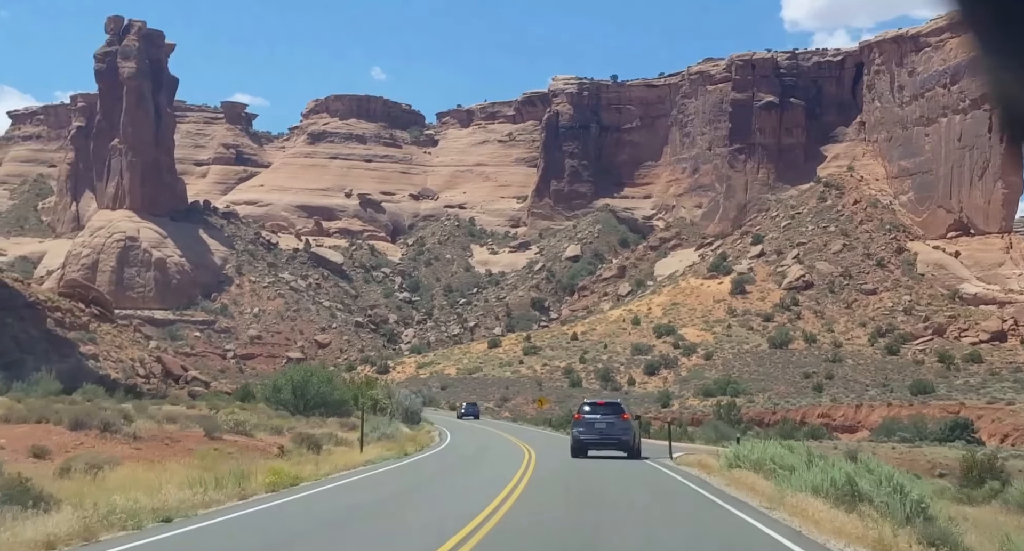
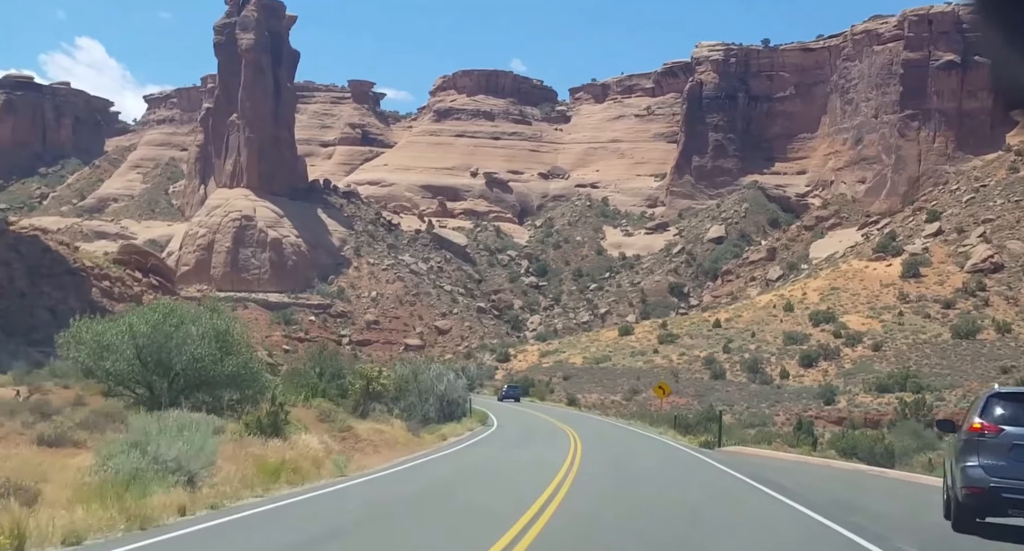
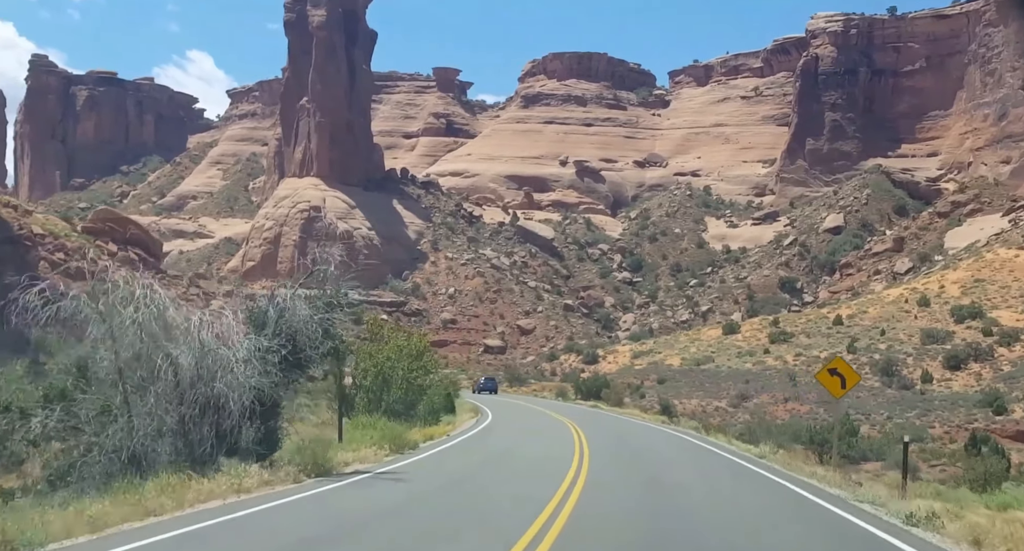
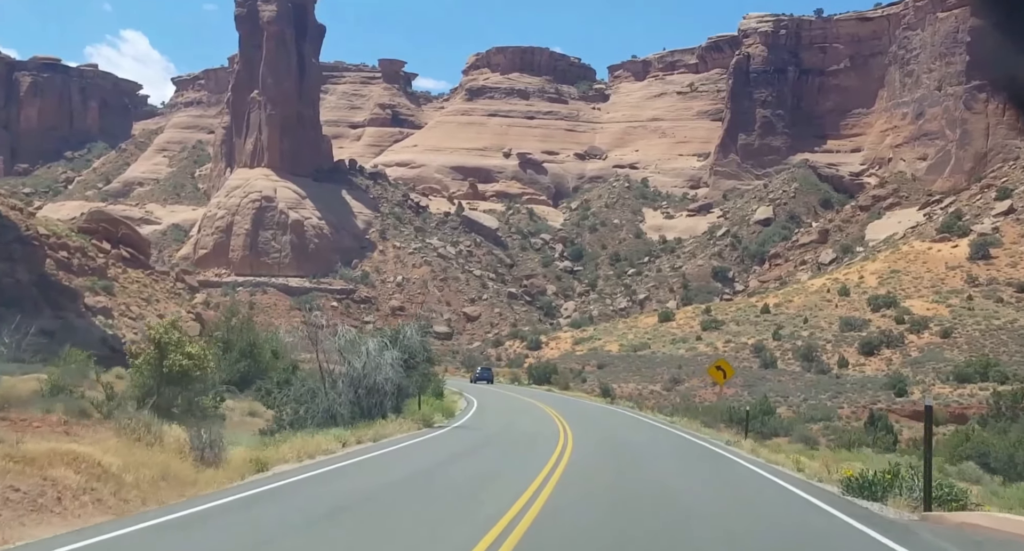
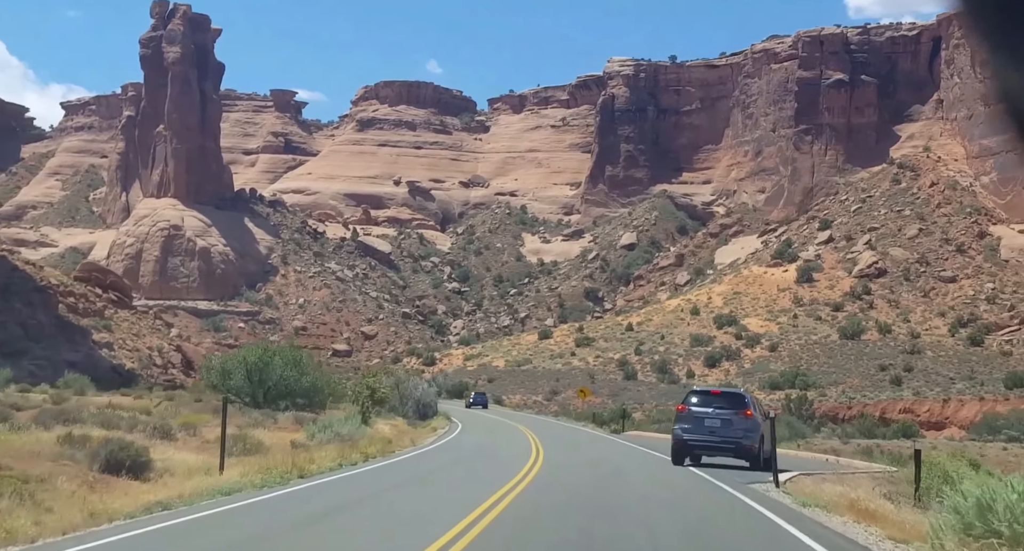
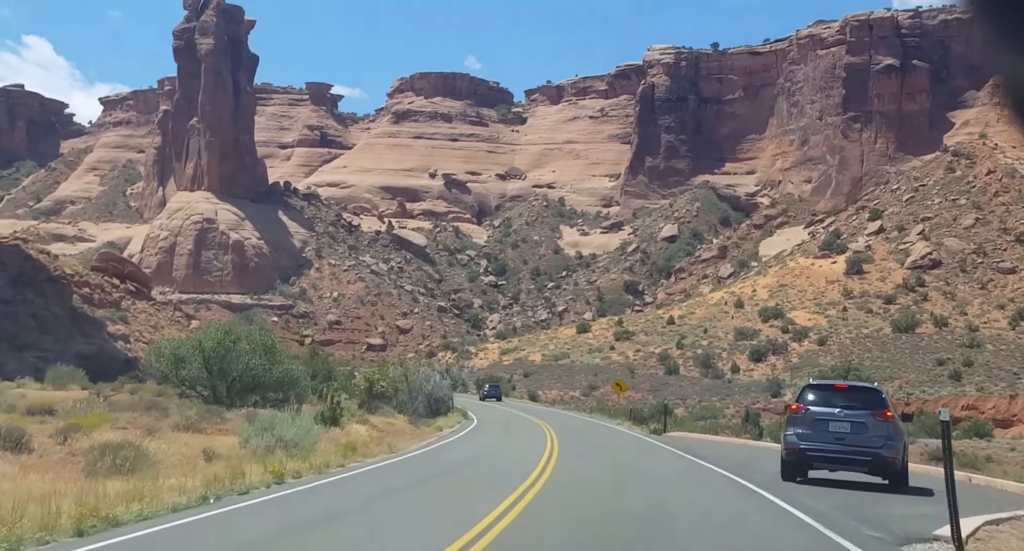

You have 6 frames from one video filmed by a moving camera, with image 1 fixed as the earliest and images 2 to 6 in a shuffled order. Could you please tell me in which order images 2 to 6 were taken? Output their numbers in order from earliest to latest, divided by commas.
5, 6, 2, 4, 3
